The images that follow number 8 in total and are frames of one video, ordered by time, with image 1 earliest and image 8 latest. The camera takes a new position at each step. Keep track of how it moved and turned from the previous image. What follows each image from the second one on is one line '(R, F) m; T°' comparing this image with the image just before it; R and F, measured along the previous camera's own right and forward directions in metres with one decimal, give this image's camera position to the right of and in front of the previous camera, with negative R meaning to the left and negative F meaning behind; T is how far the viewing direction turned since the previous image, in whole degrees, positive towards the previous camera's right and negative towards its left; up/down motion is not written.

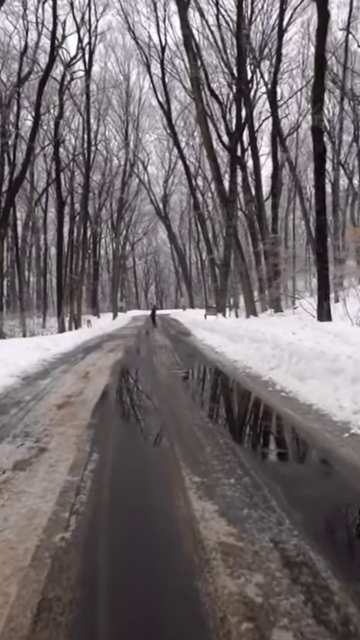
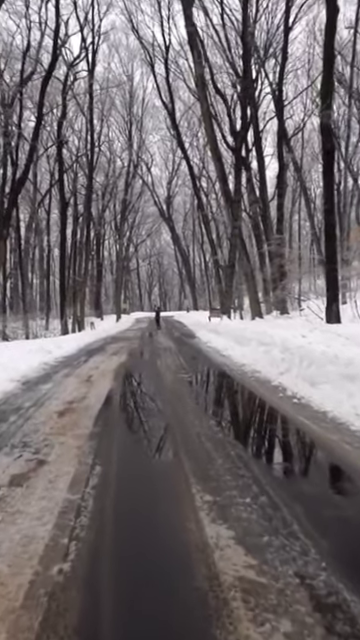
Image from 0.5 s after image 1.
(-0.1, +0.3) m; 0°
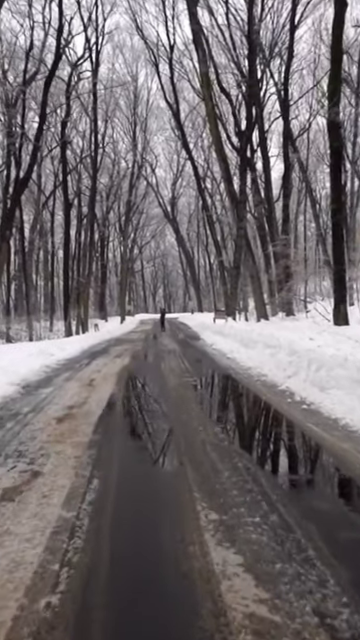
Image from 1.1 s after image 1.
(0.0, +0.3) m; -1°
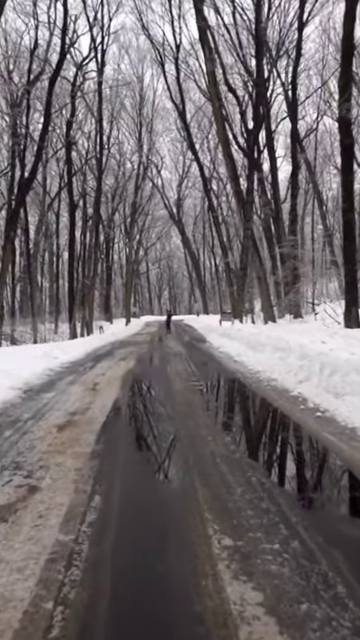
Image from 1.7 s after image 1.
(0.0, +0.3) m; -1°
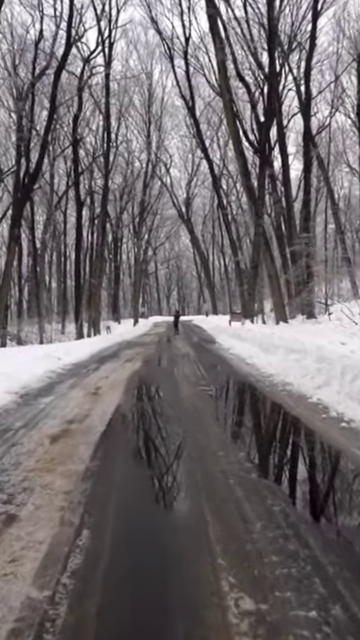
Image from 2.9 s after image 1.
(0.0, +0.7) m; -1°
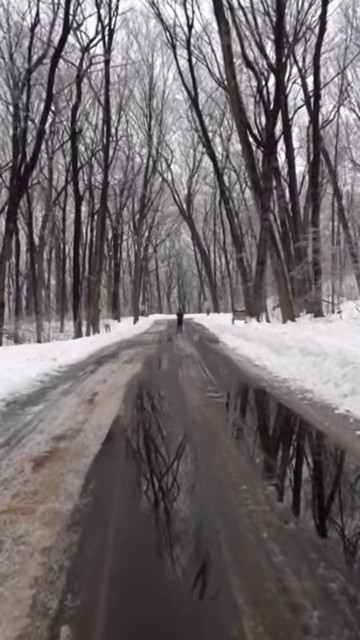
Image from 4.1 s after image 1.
(-0.1, +1.0) m; 0°
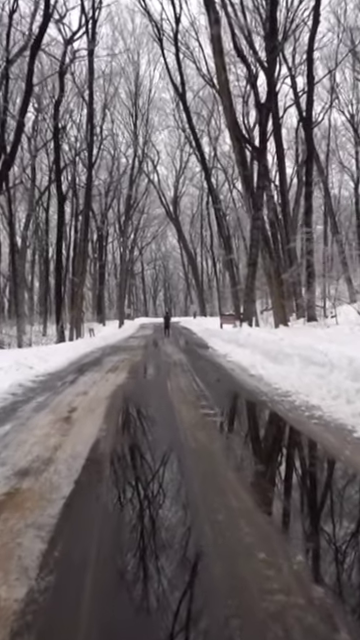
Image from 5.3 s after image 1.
(-0.1, +1.0) m; +2°
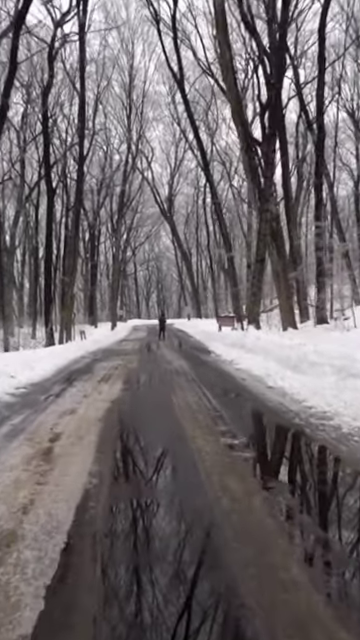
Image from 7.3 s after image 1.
(-0.3, +1.7) m; +1°
